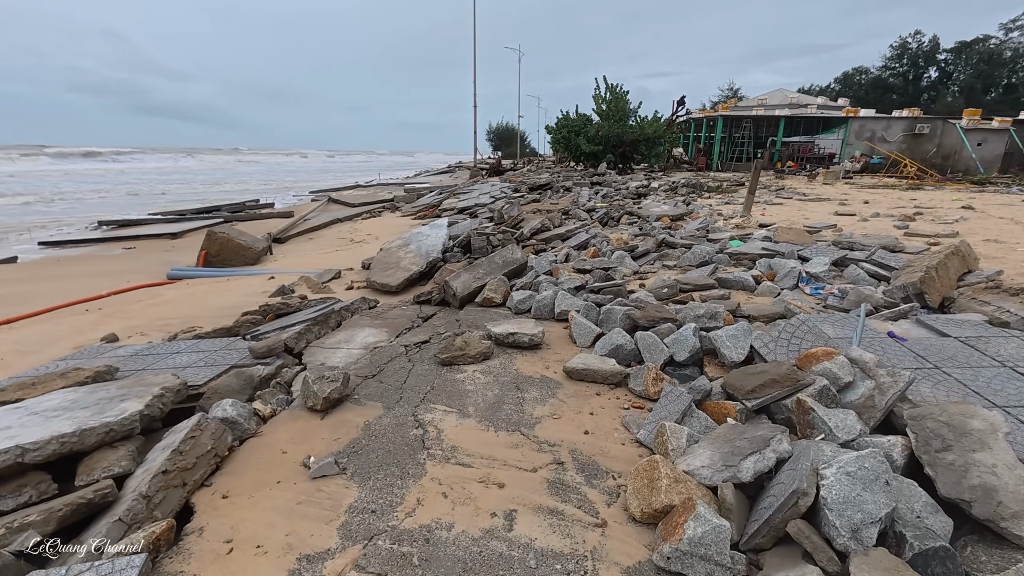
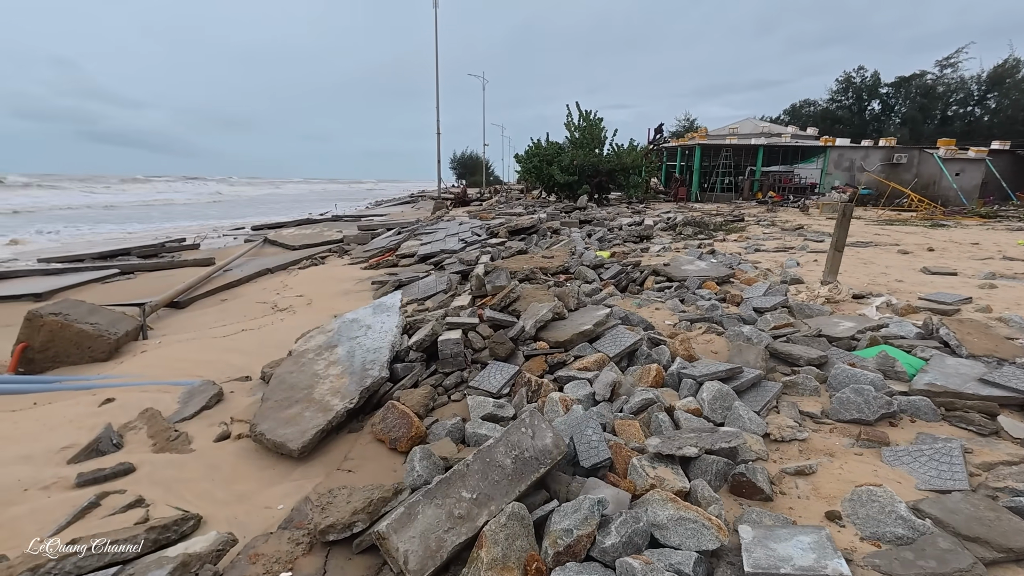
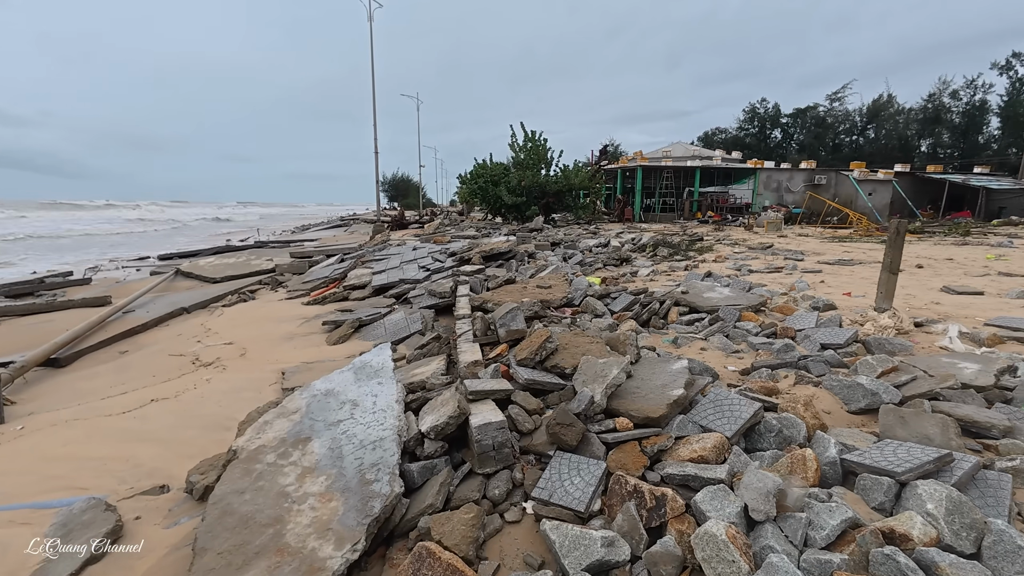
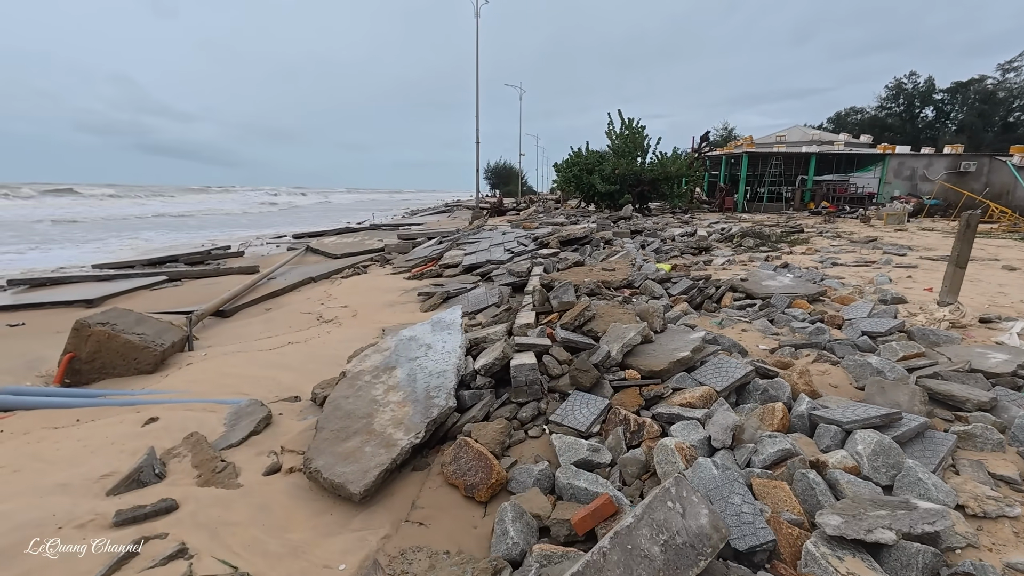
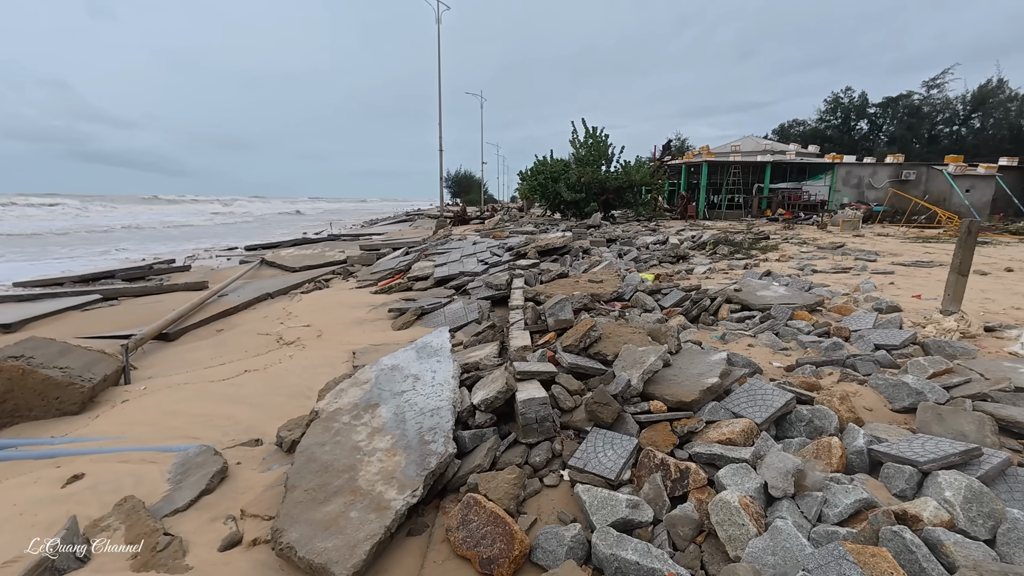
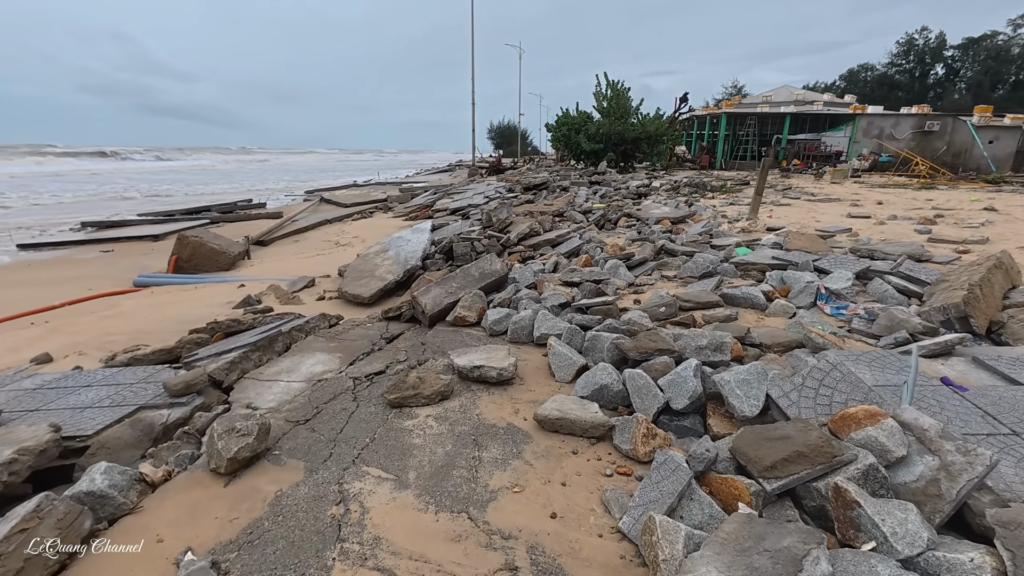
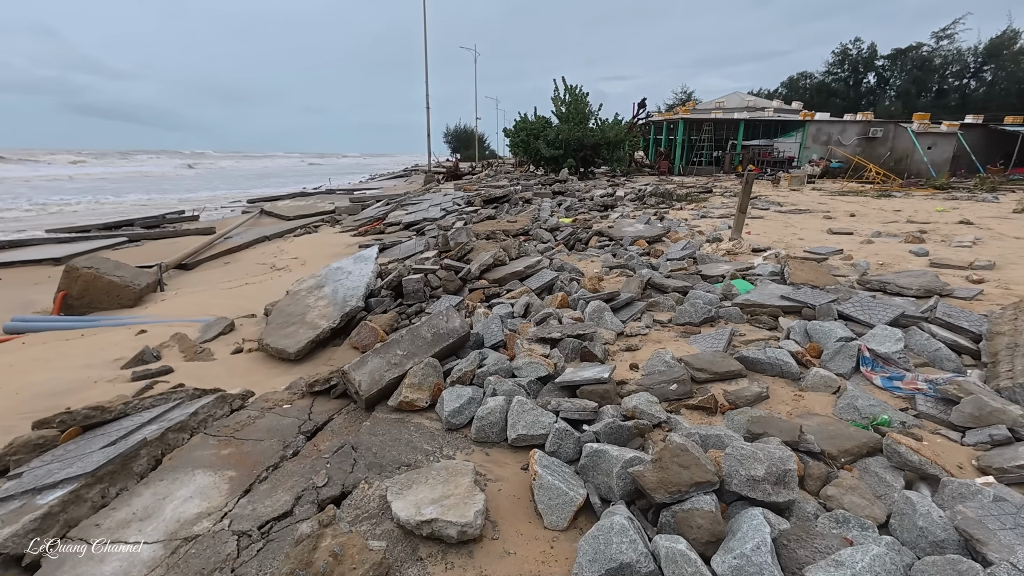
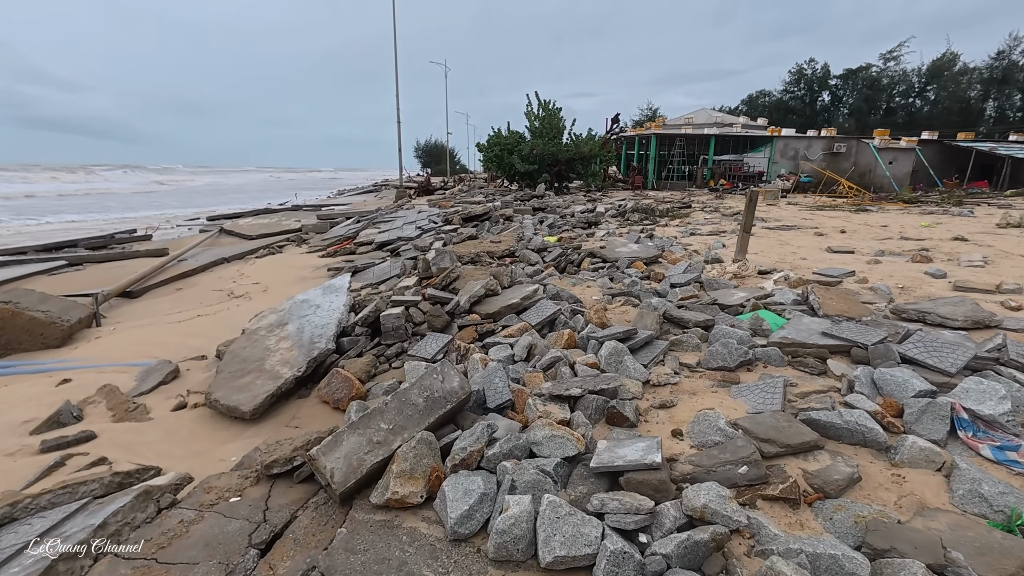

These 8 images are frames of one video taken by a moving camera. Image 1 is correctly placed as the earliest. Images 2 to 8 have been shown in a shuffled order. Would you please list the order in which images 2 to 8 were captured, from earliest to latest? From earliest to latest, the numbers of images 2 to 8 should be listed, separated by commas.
6, 7, 8, 2, 4, 5, 3
